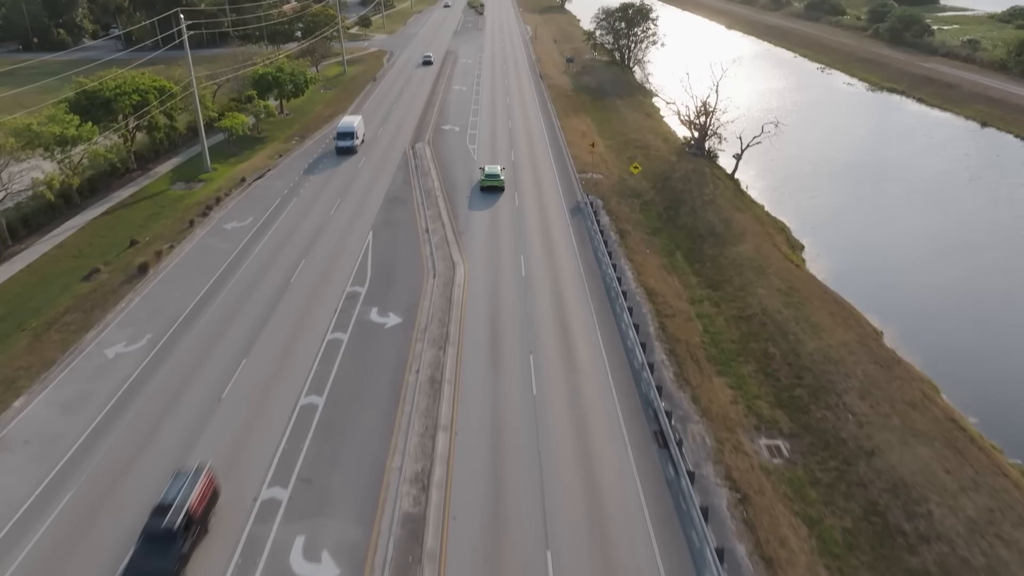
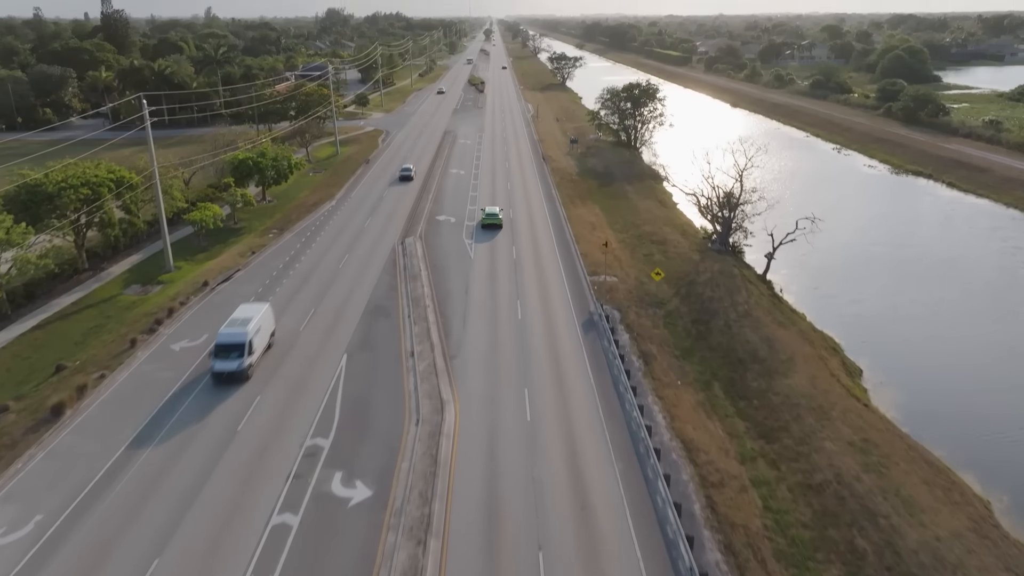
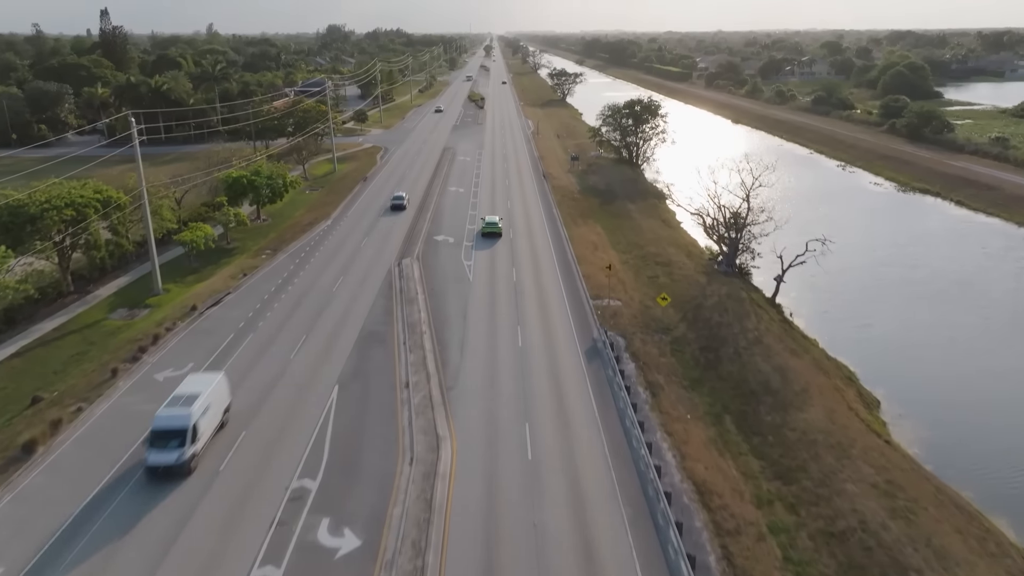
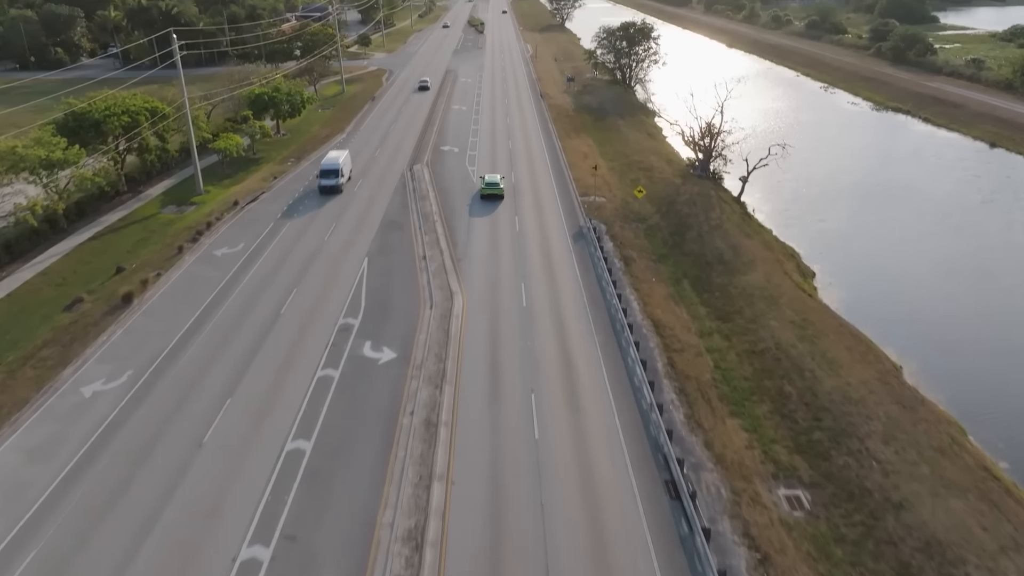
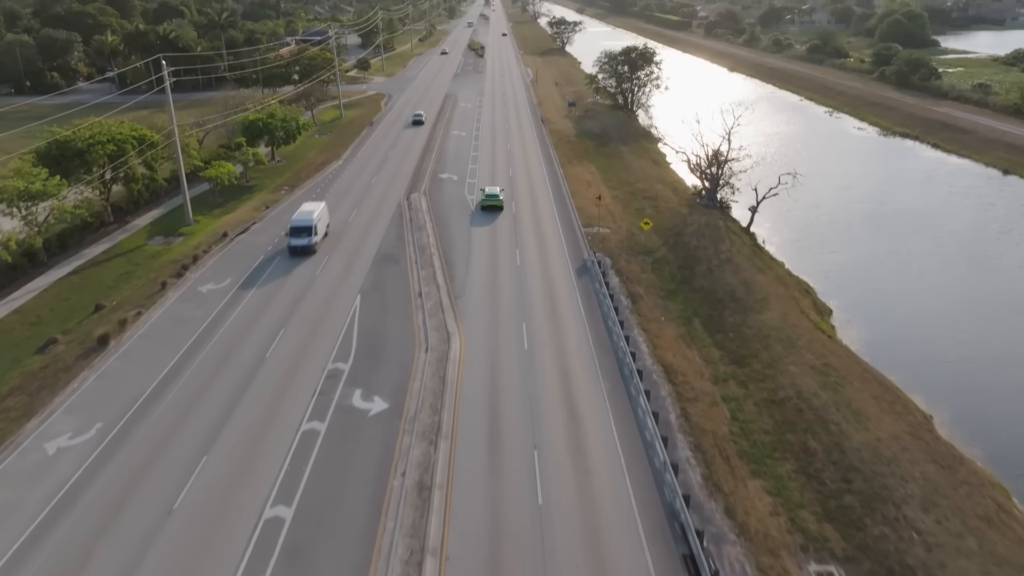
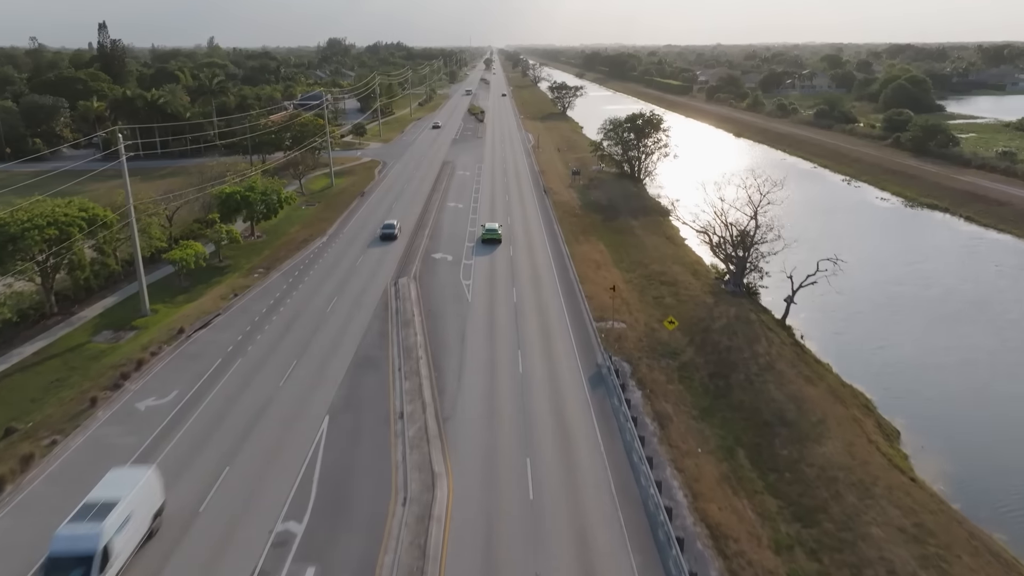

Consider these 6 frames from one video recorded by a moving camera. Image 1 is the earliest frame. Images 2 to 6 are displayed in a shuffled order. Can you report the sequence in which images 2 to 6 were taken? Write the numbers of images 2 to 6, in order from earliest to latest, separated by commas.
4, 5, 2, 3, 6
